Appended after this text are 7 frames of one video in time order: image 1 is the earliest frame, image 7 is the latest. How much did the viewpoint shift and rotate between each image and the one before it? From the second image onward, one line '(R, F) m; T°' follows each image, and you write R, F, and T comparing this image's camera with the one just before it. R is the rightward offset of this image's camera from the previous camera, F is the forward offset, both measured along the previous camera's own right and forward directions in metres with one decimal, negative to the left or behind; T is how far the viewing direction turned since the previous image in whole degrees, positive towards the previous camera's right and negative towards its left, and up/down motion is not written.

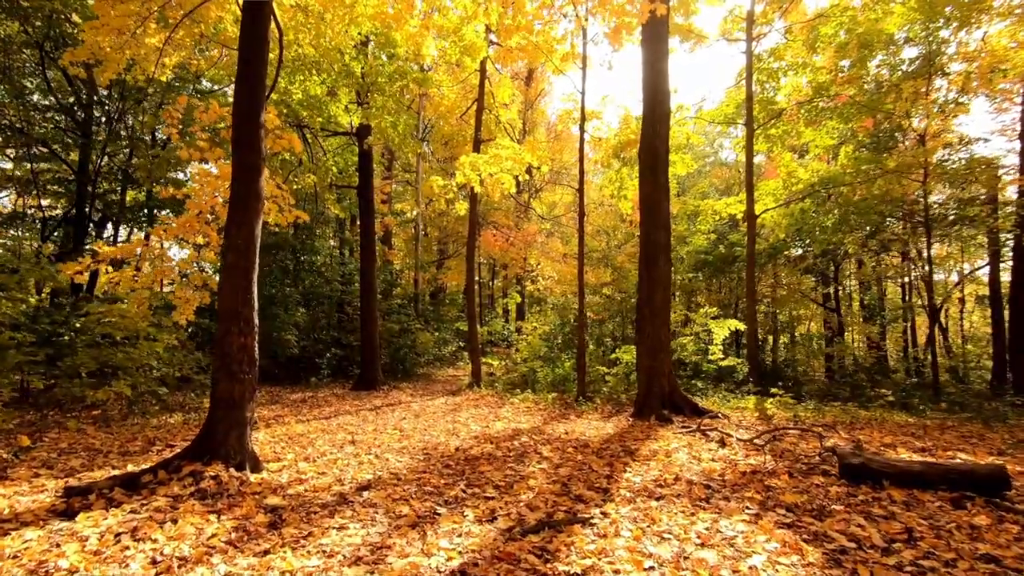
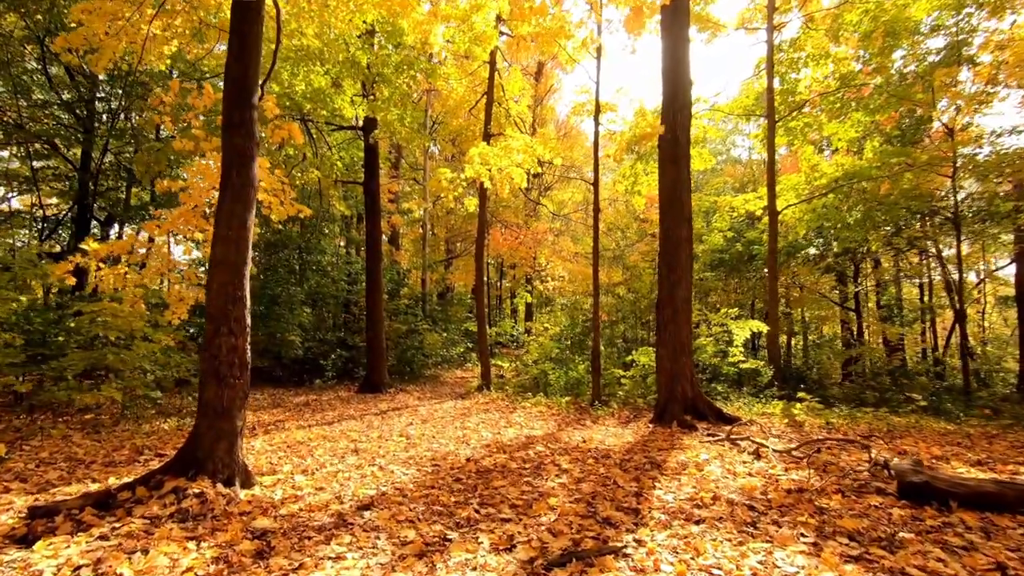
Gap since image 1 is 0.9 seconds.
(-0.1, +0.4) m; -1°
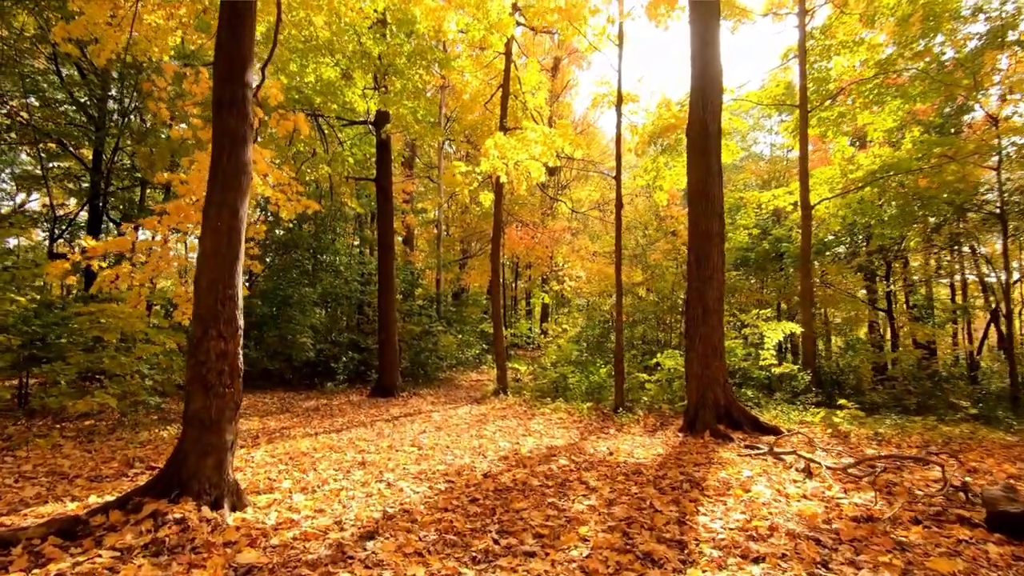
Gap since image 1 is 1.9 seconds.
(-0.1, +0.5) m; -2°
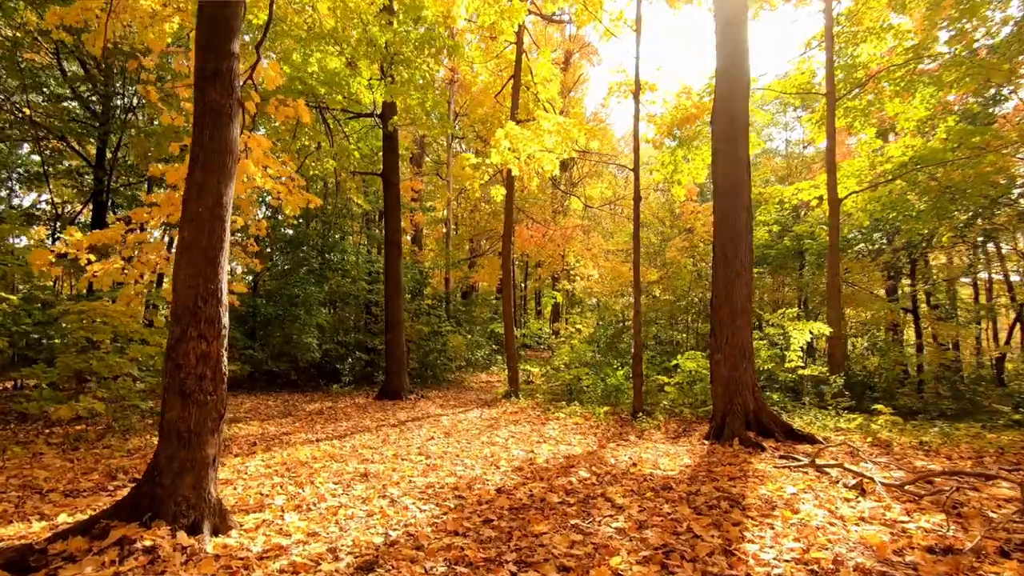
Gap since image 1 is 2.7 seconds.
(-0.1, +0.4) m; -1°
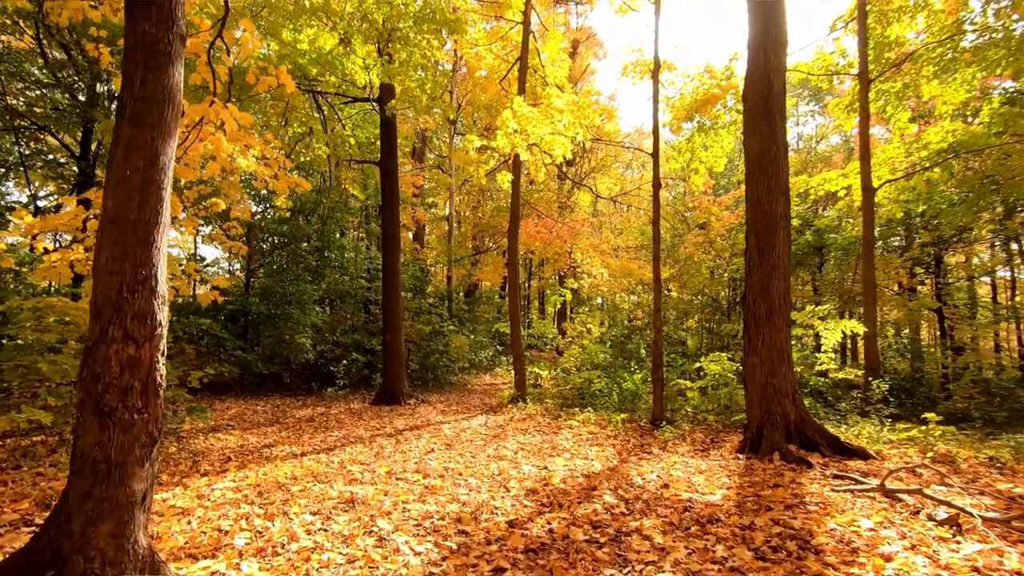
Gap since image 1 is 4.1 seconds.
(-0.1, +0.7) m; 0°
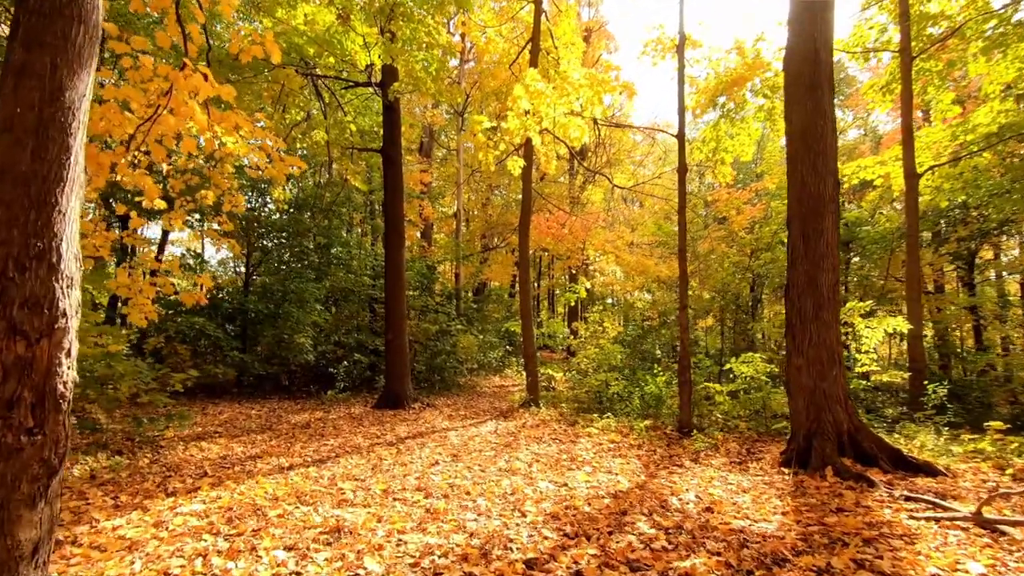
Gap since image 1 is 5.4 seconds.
(-0.1, +0.7) m; -1°
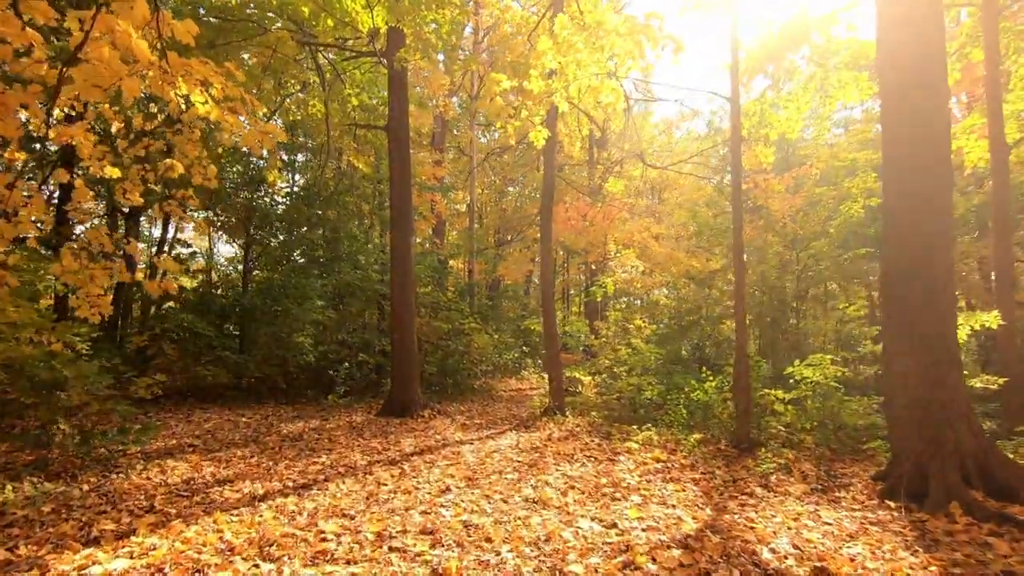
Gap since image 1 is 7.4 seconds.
(-0.1, +1.0) m; -1°
